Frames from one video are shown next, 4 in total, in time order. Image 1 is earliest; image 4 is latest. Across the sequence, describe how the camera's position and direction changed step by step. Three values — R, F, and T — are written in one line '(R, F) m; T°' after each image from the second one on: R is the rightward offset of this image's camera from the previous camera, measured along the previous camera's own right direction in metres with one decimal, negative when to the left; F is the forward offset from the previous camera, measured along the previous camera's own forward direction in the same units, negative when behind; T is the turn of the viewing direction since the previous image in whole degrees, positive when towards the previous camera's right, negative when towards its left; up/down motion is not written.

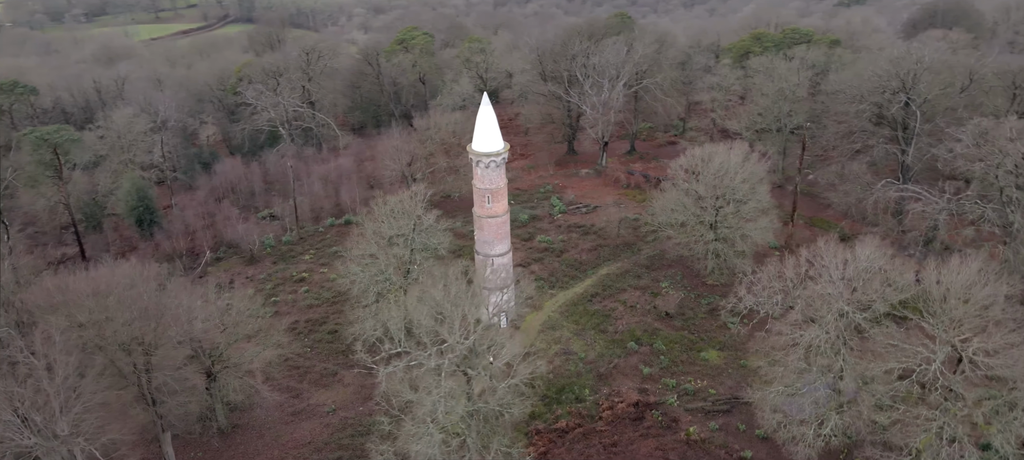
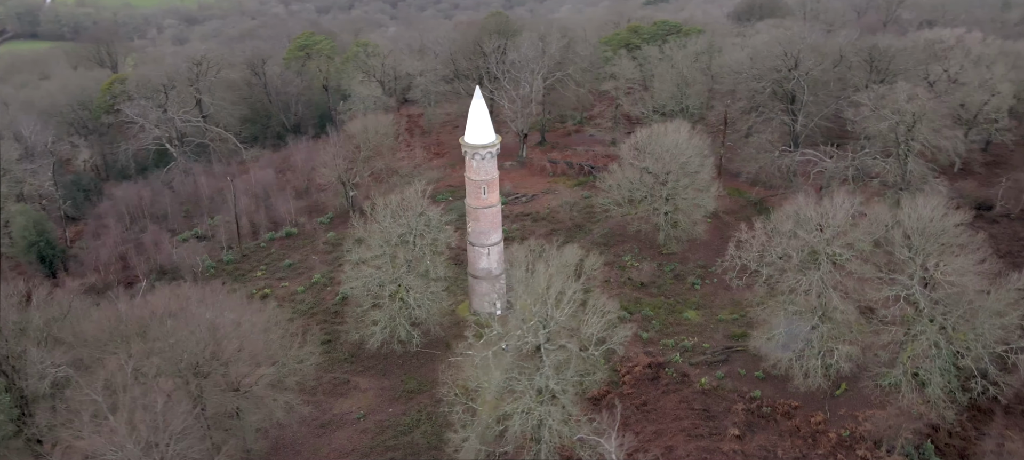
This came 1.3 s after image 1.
(-7.2, -0.2) m; +13°
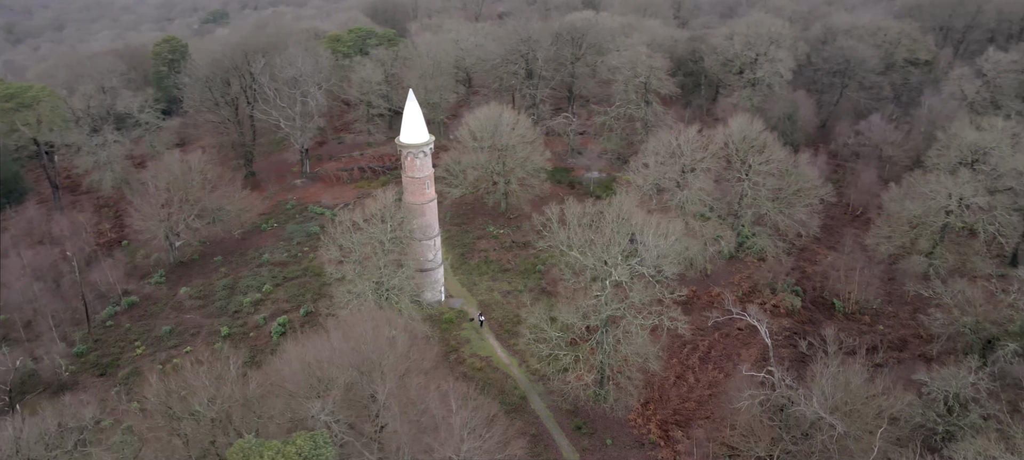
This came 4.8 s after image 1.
(-16.6, +1.3) m; +32°
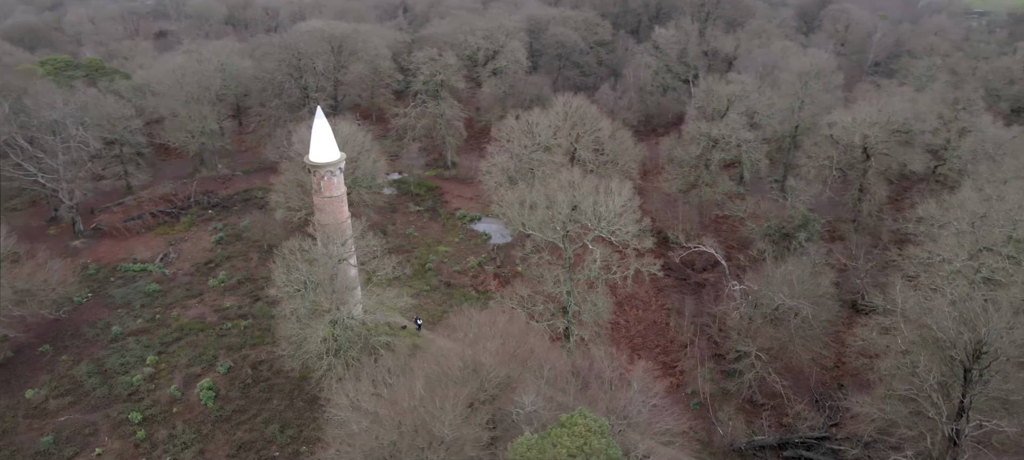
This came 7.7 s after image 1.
(-12.4, +1.4) m; +27°
